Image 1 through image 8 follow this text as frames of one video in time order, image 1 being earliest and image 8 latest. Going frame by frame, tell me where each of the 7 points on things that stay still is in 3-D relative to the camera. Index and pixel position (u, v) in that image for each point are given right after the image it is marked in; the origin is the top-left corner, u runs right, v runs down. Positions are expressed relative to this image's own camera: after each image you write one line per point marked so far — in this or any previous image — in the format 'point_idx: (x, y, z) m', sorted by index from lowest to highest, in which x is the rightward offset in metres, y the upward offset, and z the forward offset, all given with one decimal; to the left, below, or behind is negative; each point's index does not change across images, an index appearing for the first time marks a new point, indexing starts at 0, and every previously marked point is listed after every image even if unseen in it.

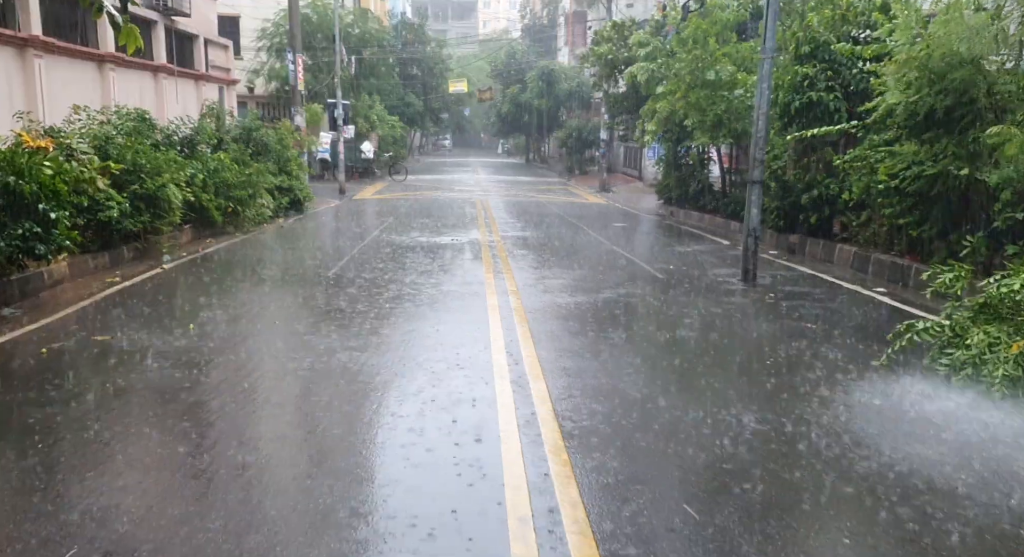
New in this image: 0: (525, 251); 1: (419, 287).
0: (+0.2, +0.5, +16.2) m
1: (-1.3, -0.1, +13.2) m
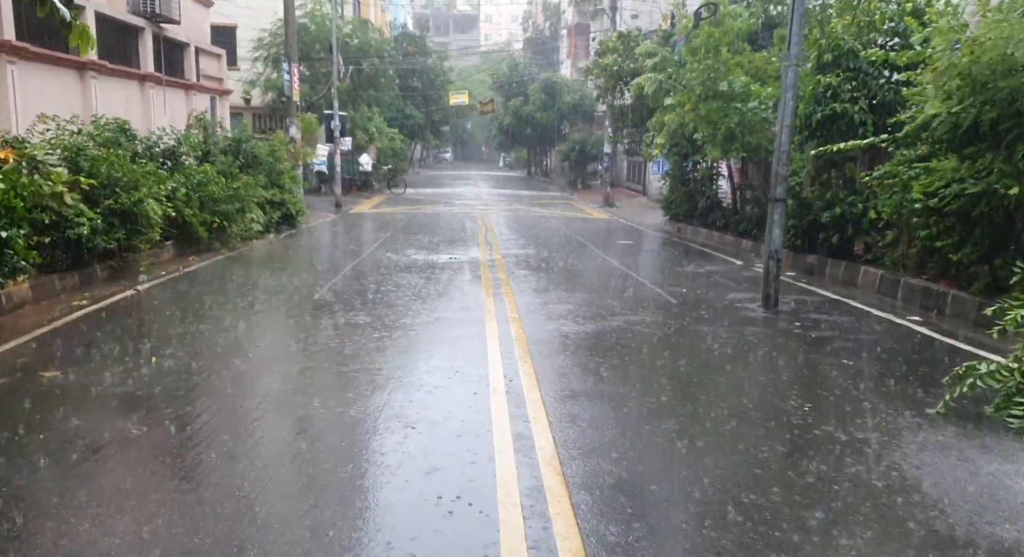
0: (+0.2, +0.1, +15.2) m
1: (-1.3, -0.4, +12.2) m
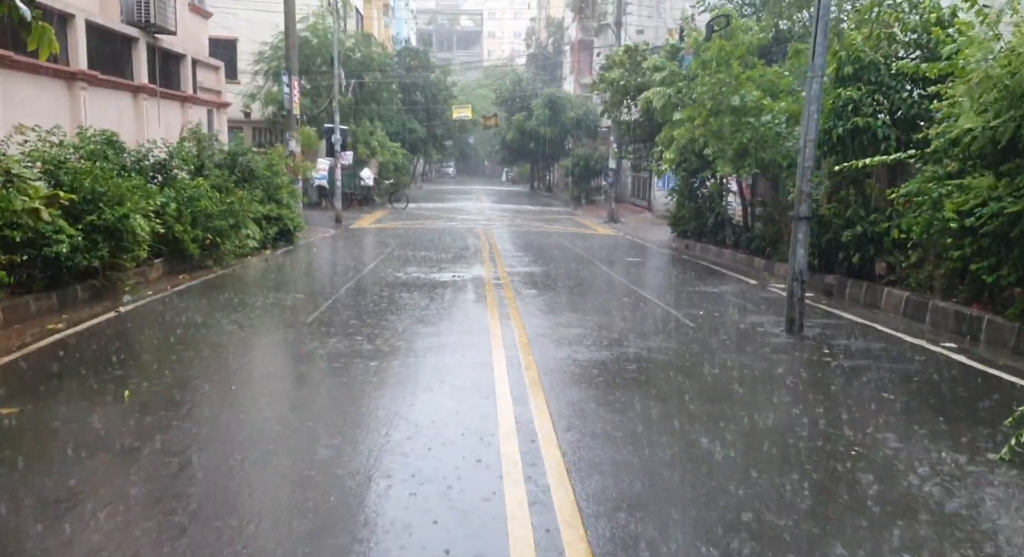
0: (+0.3, -0.2, +14.6) m
1: (-1.2, -0.6, +11.5) m
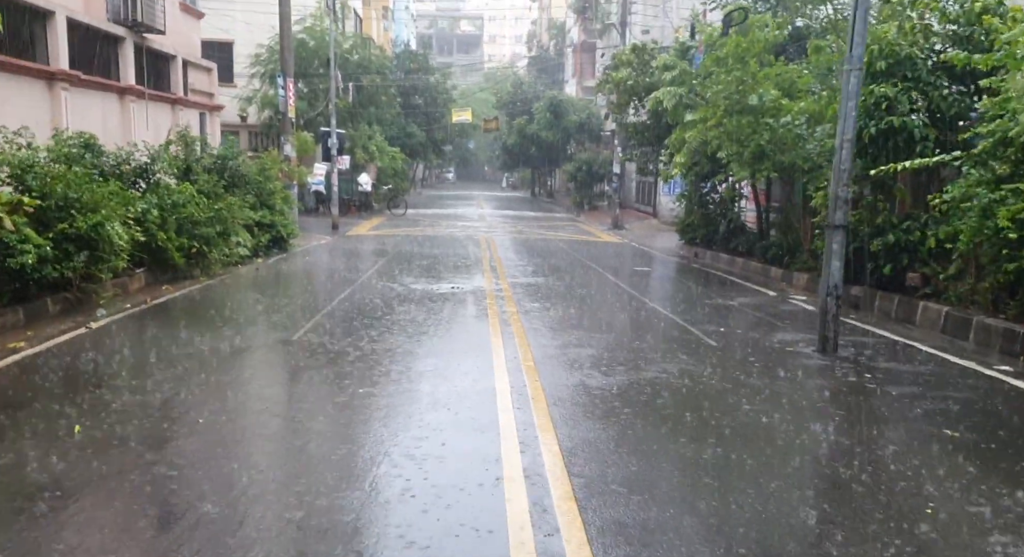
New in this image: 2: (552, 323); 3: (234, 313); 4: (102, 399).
0: (+0.4, -0.4, +13.6) m
1: (-1.1, -0.8, +10.6) m
2: (+0.5, -0.6, +11.6) m
3: (-3.9, -0.5, +13.6) m
4: (-3.4, -1.0, +8.0) m
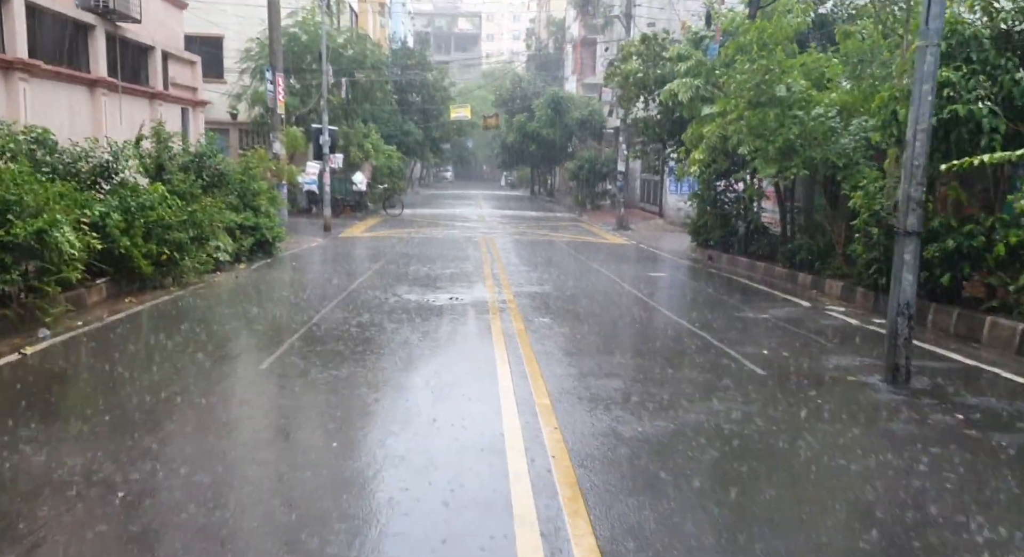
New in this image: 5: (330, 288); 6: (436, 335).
0: (+0.4, -0.5, +12.1) m
1: (-1.0, -0.9, +9.1) m
2: (+0.6, -0.7, +10.0) m
3: (-3.8, -0.6, +12.1) m
4: (-3.3, -1.2, +6.5) m
5: (-3.1, -0.2, +16.3) m
6: (-0.9, -0.7, +11.3) m
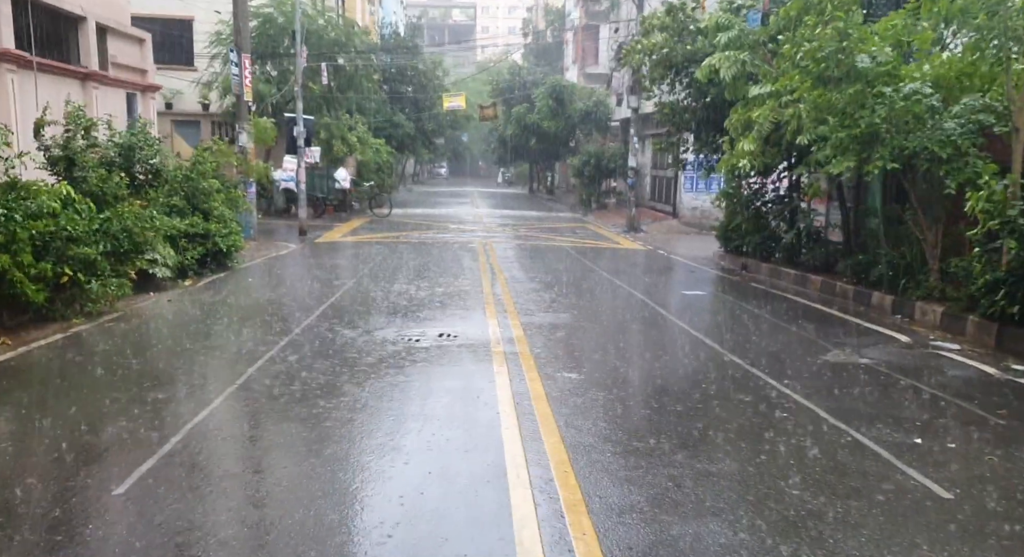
0: (+0.6, -0.8, +8.8) m
1: (-0.9, -1.3, +5.7) m
2: (+0.7, -1.0, +6.7) m
3: (-3.7, -1.0, +8.7) m
4: (-3.2, -1.5, +3.1) m
5: (-3.0, -0.5, +12.9) m
6: (-0.8, -1.0, +7.9) m
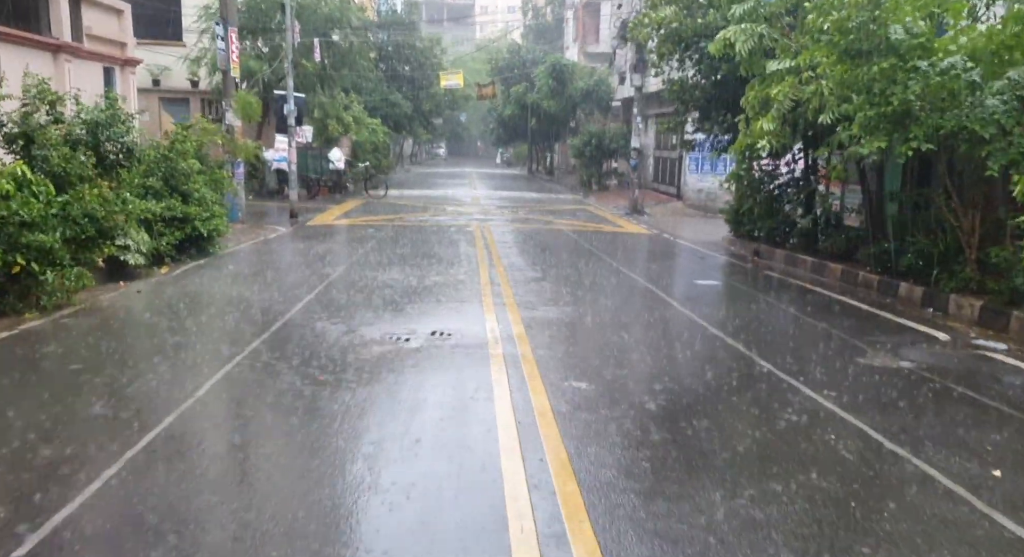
0: (+0.6, -0.8, +7.8) m
1: (-0.9, -1.3, +4.7) m
2: (+0.7, -1.0, +5.7) m
3: (-3.7, -0.9, +7.7) m
4: (-3.2, -1.6, +2.1) m
5: (-3.0, -0.3, +11.9) m
6: (-0.8, -1.0, +7.0) m
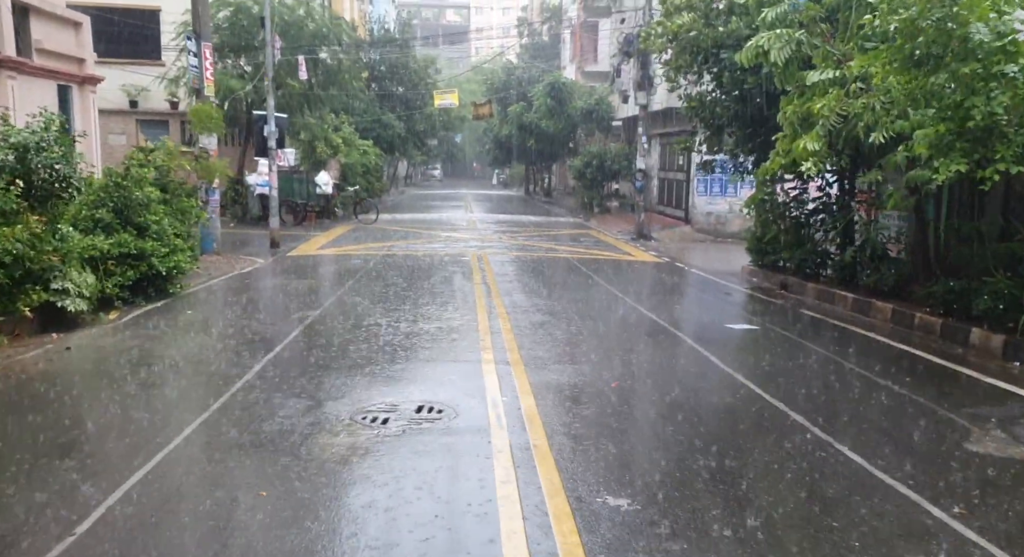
0: (+0.6, -1.2, +5.8) m
1: (-0.8, -1.6, +2.8) m
2: (+0.8, -1.4, +3.8) m
3: (-3.7, -1.4, +5.8) m
4: (-3.1, -1.9, +0.2) m
5: (-2.9, -0.9, +10.0) m
6: (-0.7, -1.4, +5.0) m
